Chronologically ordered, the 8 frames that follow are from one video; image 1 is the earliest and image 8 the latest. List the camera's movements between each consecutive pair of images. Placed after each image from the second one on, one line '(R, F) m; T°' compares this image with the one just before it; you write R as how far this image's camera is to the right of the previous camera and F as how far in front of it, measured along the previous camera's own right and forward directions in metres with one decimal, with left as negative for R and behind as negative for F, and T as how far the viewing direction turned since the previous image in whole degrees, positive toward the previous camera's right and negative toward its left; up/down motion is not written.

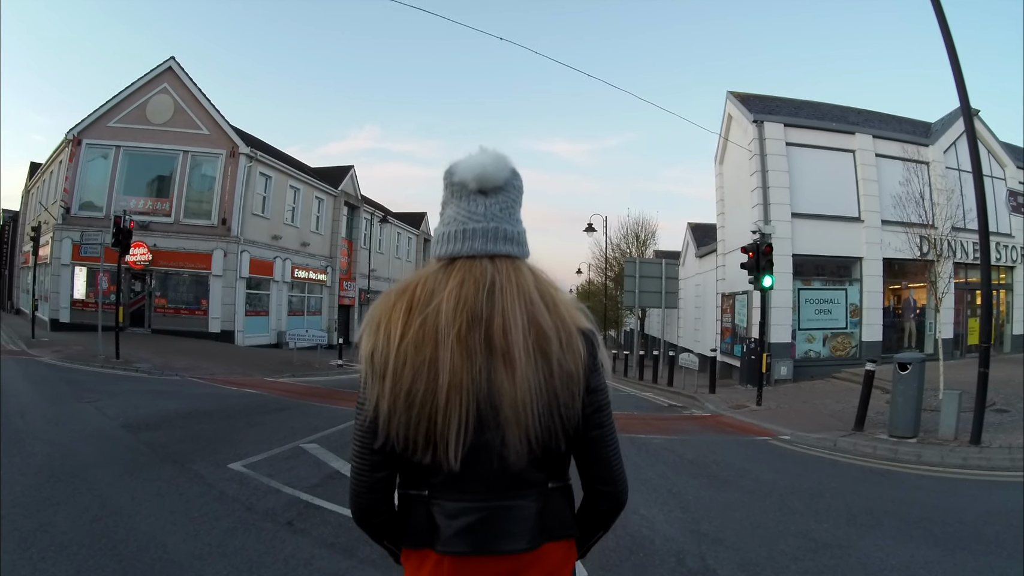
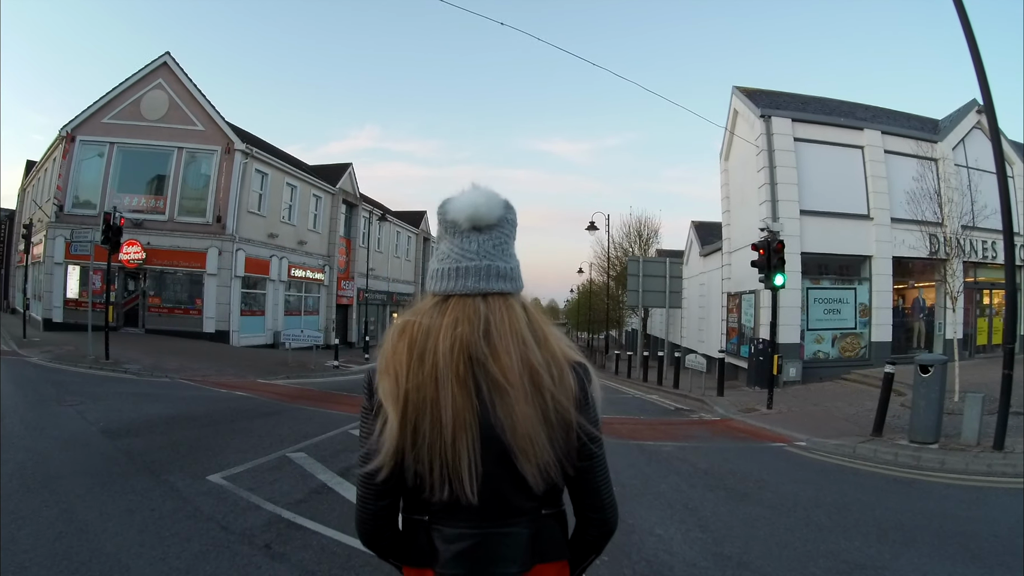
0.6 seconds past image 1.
(0.0, +0.4) m; 0°
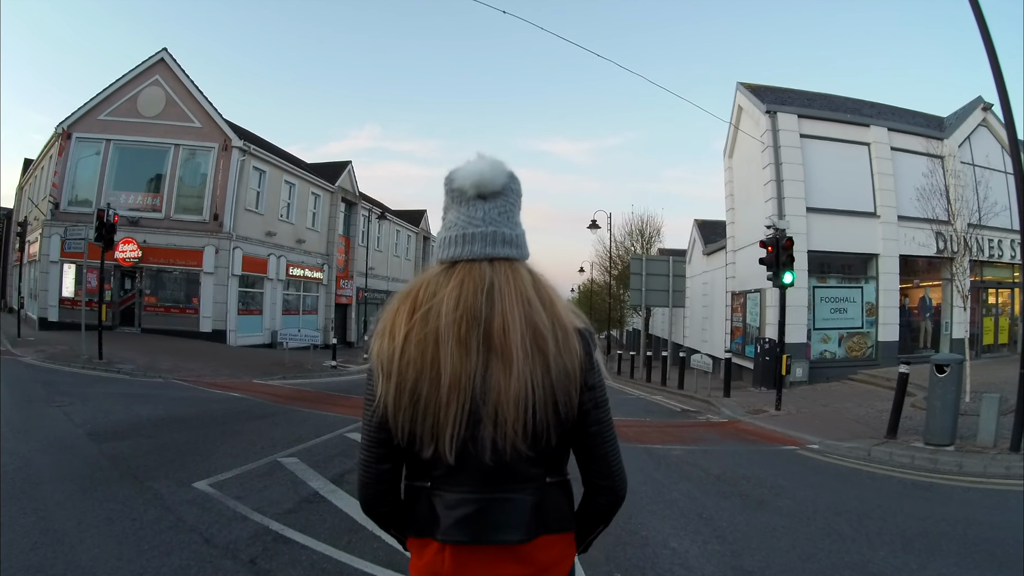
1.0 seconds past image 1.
(0.0, +0.3) m; 0°
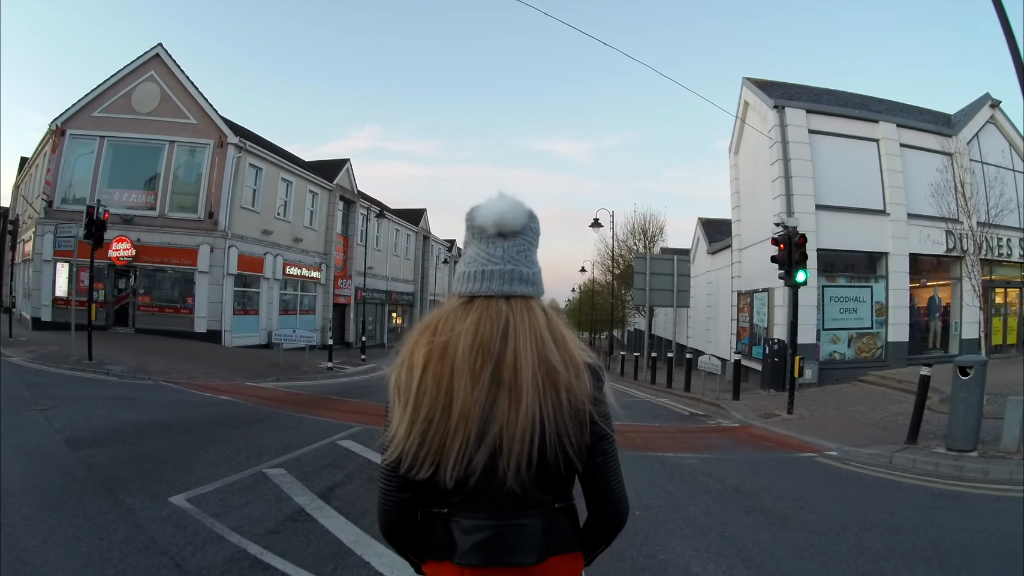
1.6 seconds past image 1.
(0.0, +0.4) m; 0°
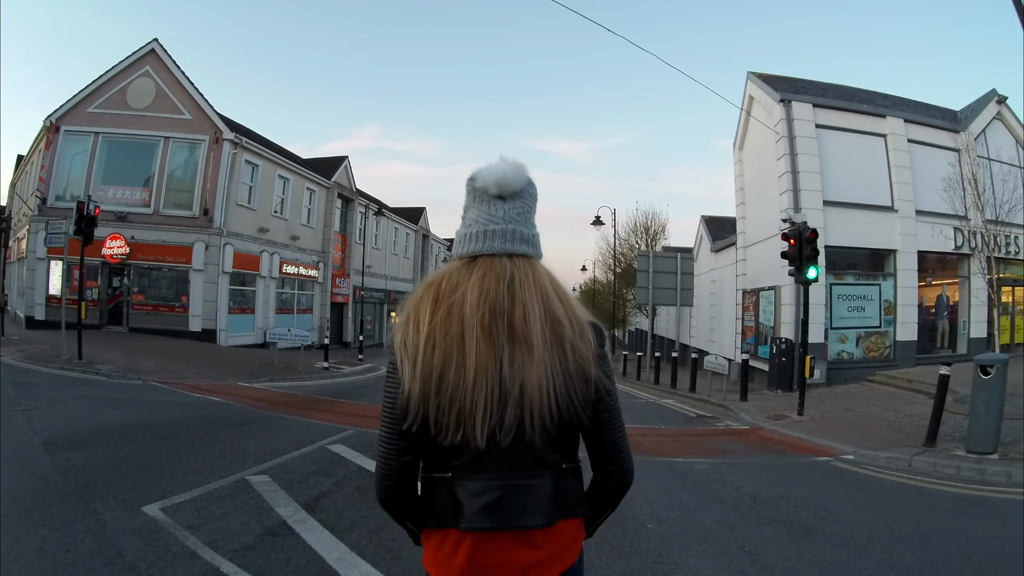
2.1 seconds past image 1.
(0.0, +0.4) m; 0°
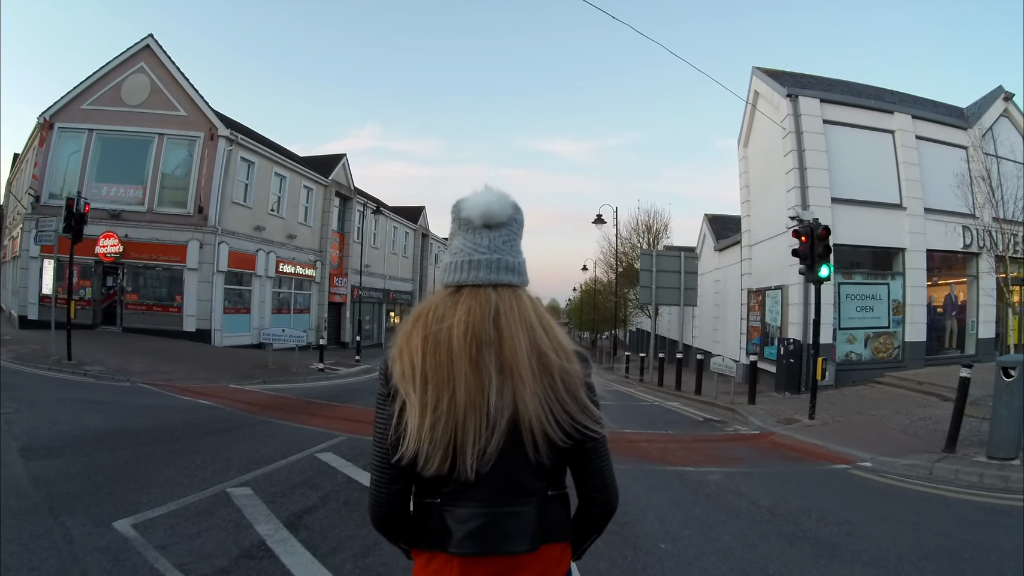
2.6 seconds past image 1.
(0.0, +0.4) m; 0°
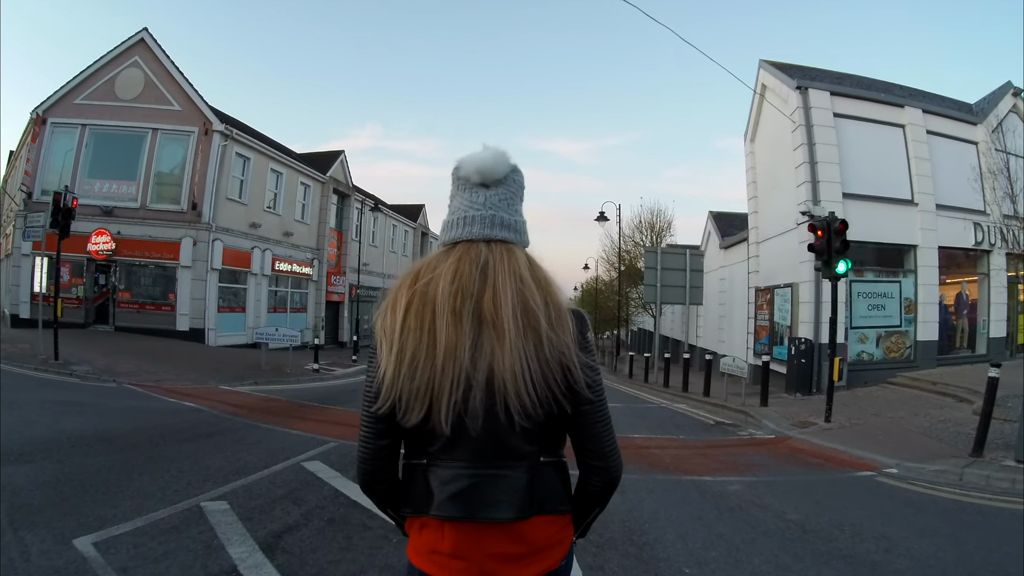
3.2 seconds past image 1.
(0.0, +0.4) m; 0°
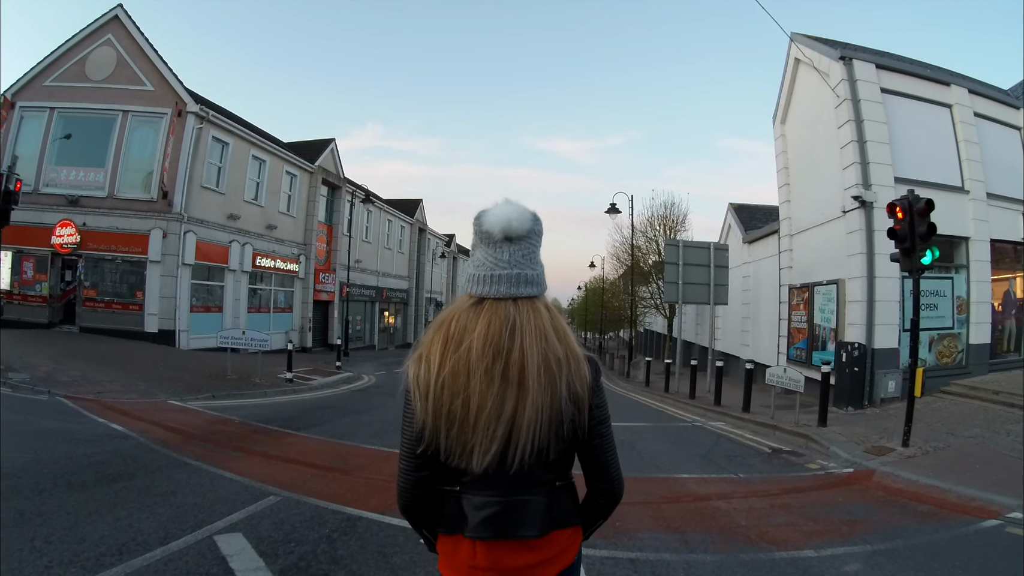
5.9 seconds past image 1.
(-0.1, +1.7) m; 0°
